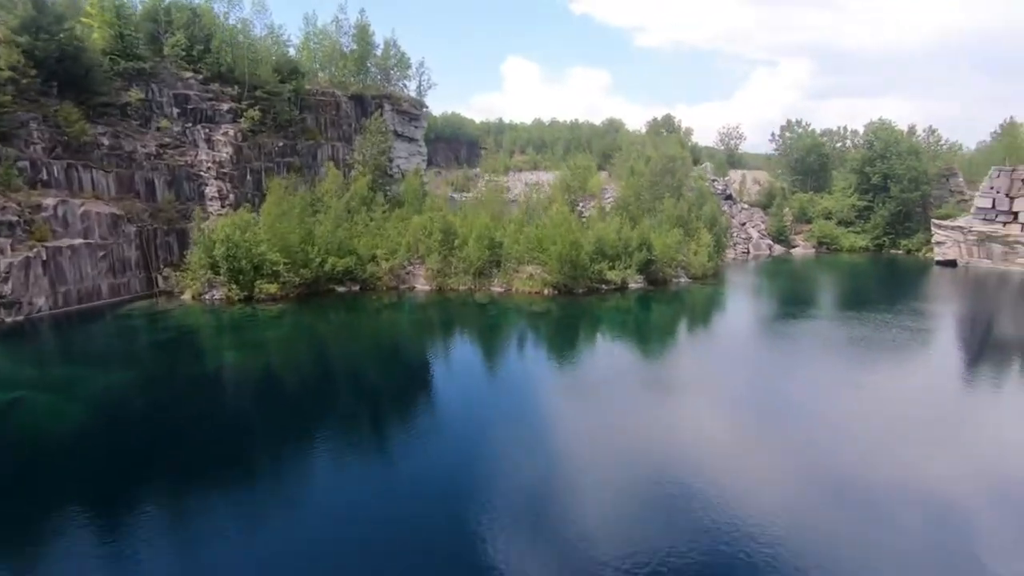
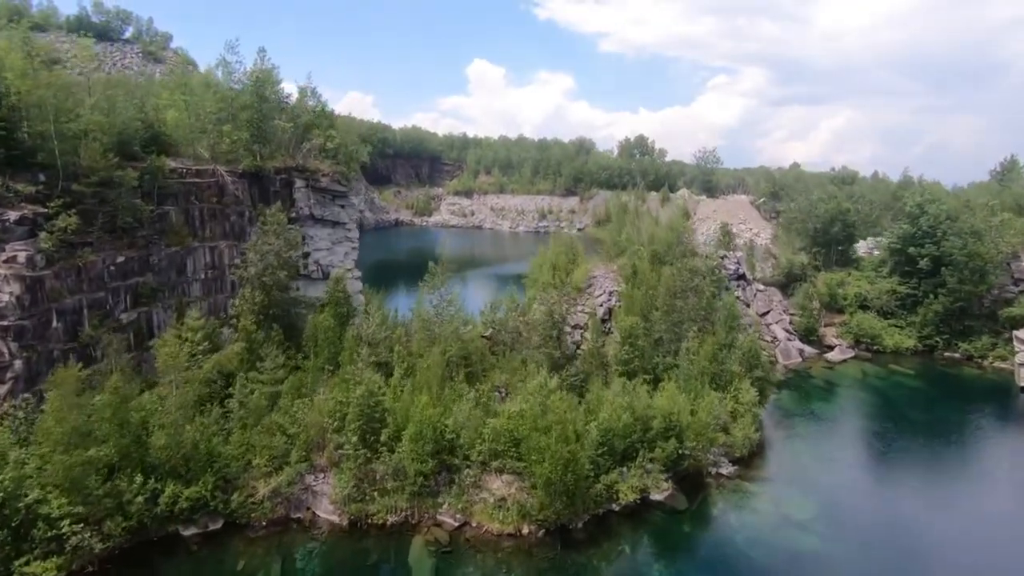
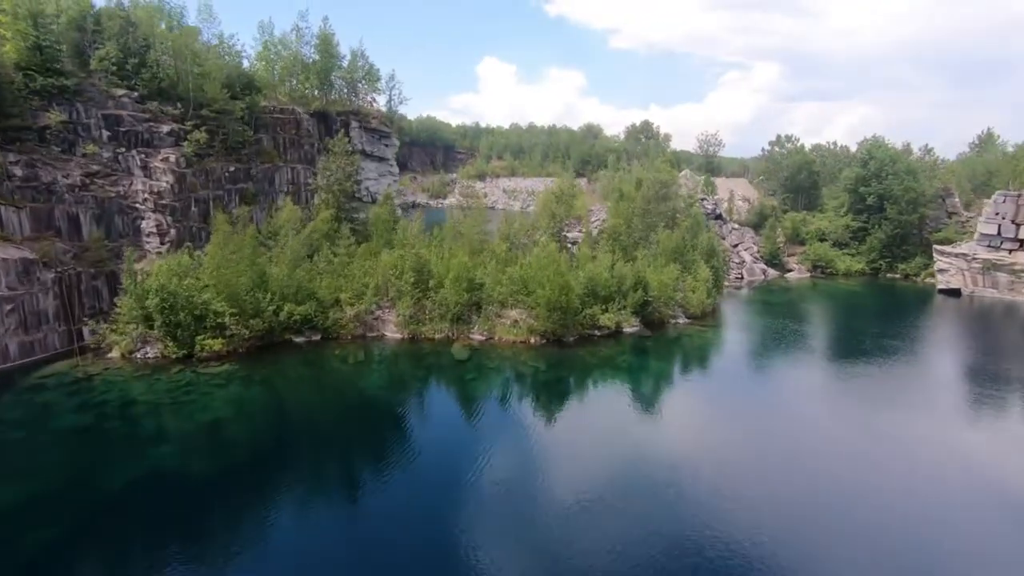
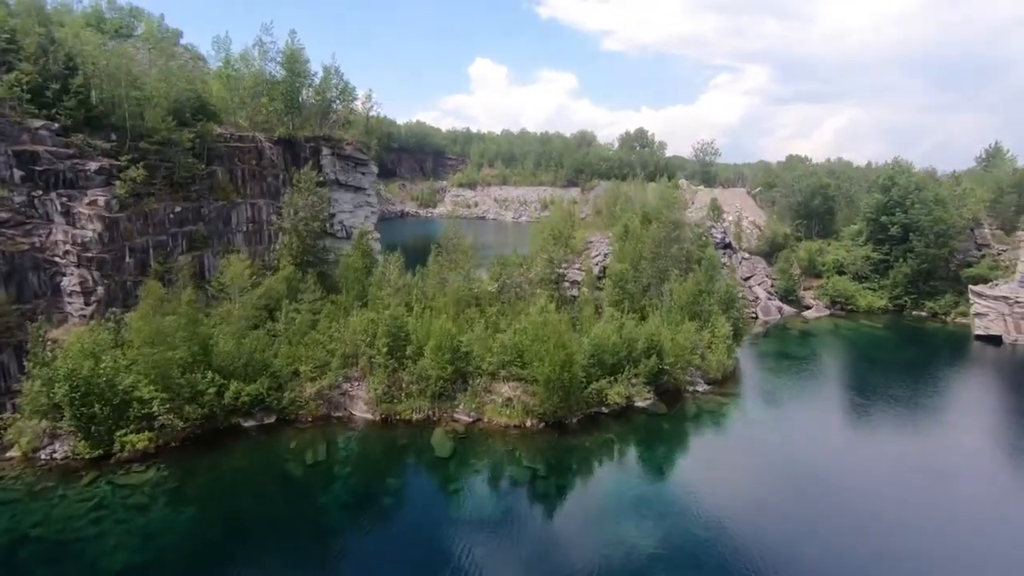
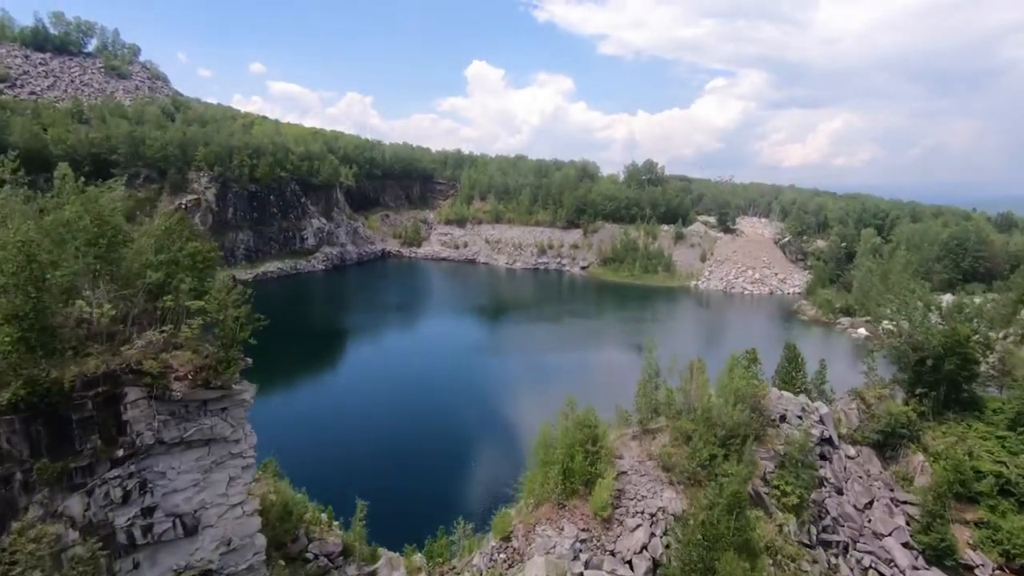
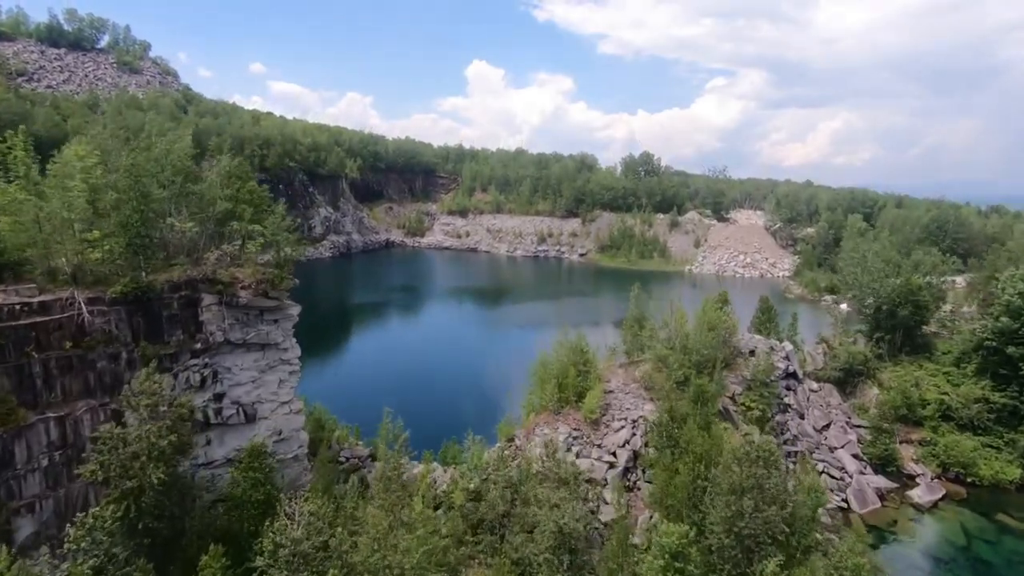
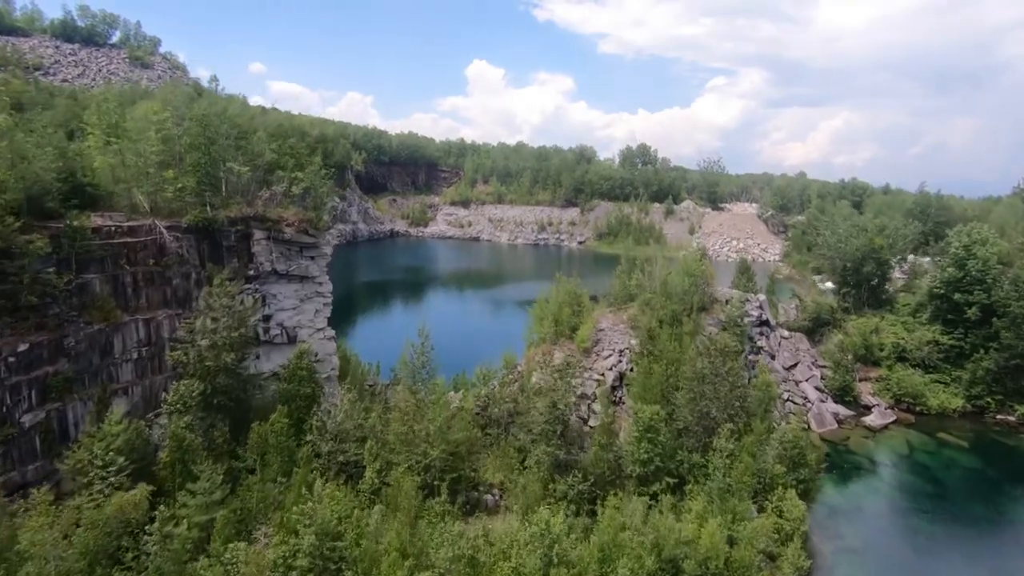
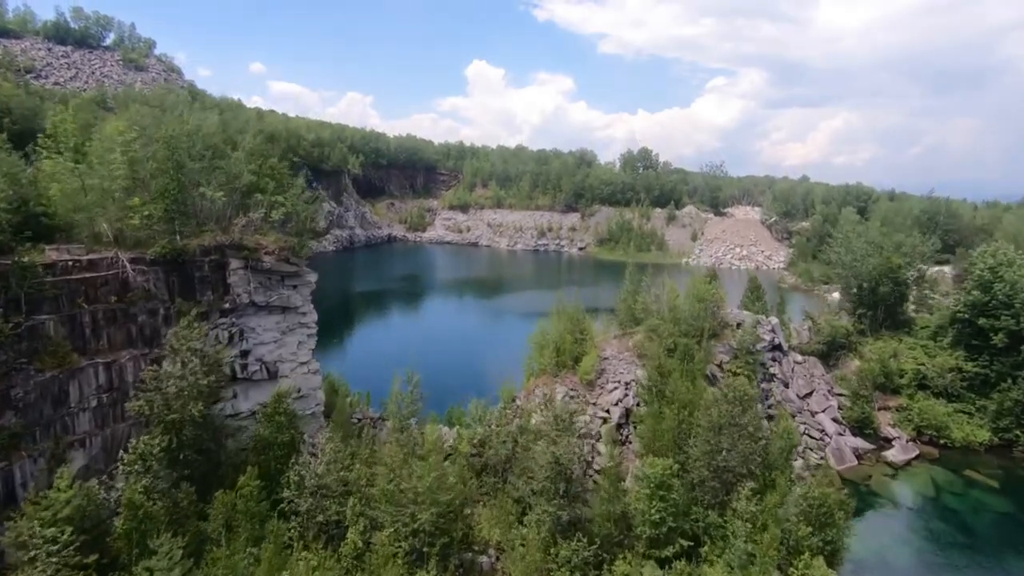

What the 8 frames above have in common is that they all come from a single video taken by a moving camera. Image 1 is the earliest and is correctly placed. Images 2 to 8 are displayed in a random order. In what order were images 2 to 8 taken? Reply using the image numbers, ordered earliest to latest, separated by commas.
3, 4, 2, 7, 8, 6, 5
